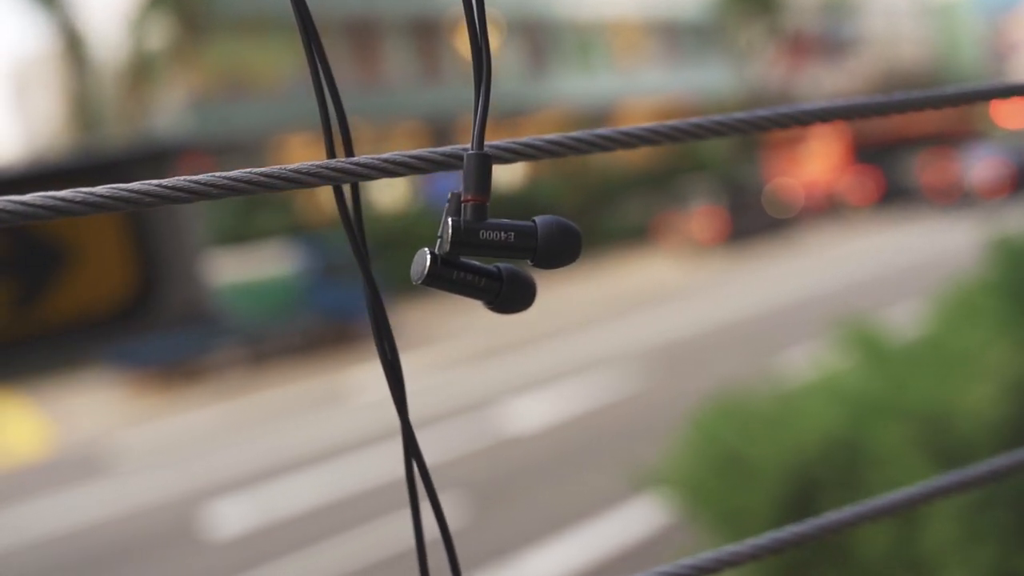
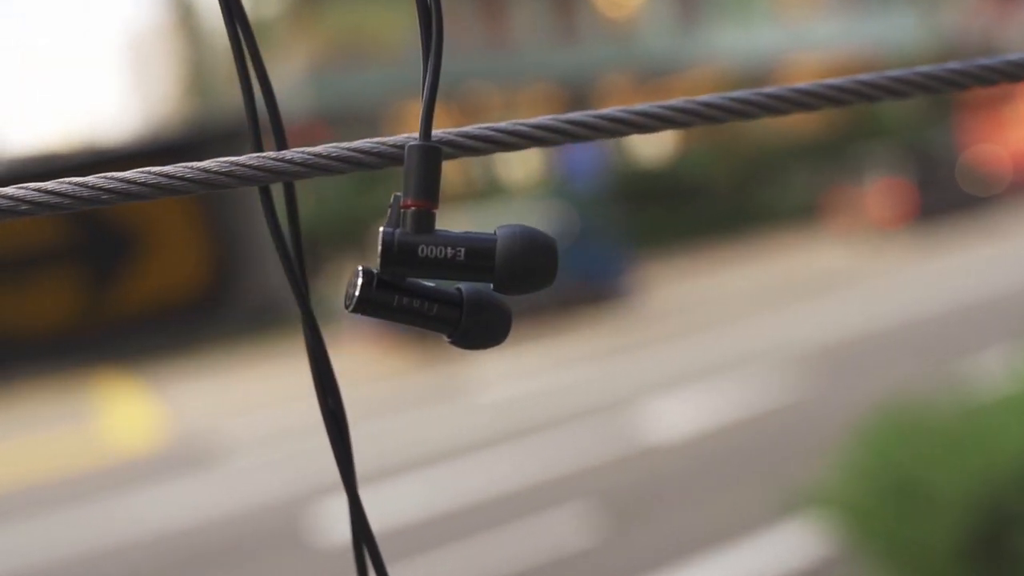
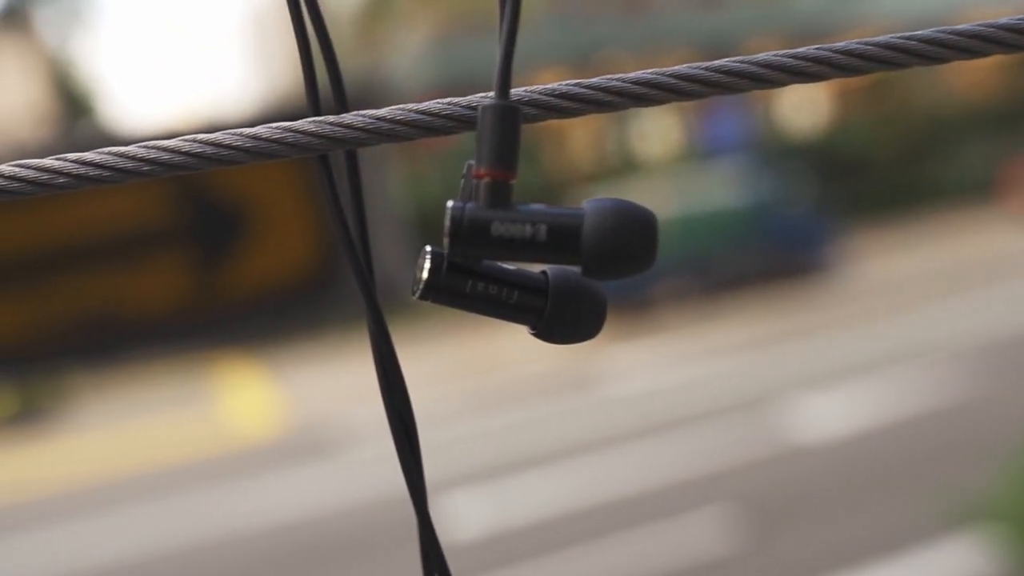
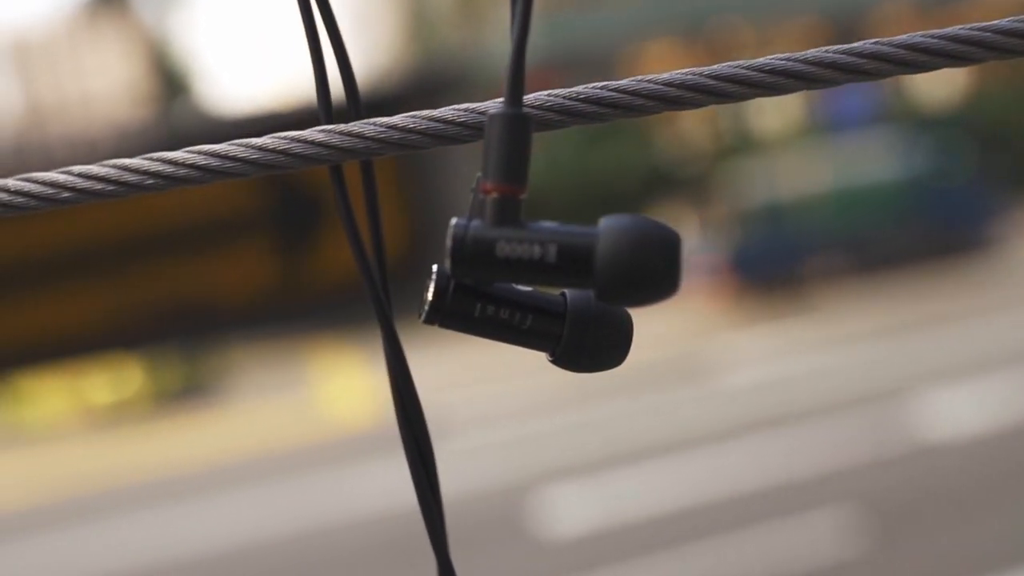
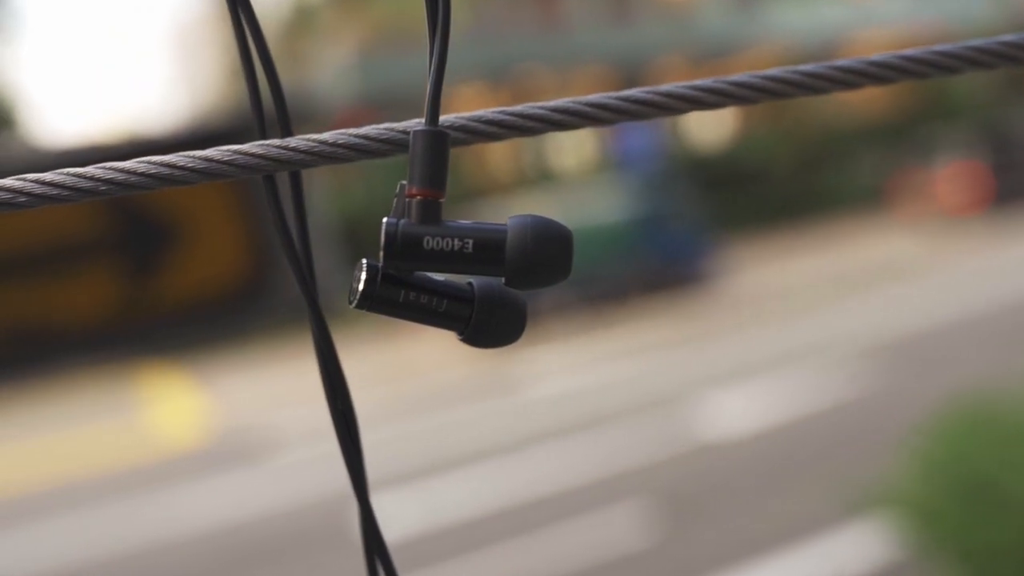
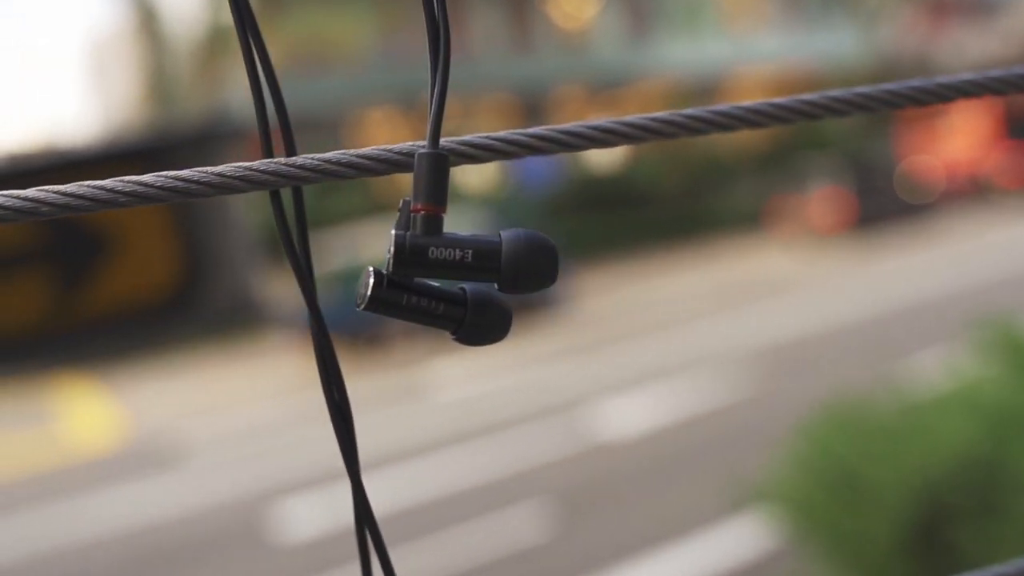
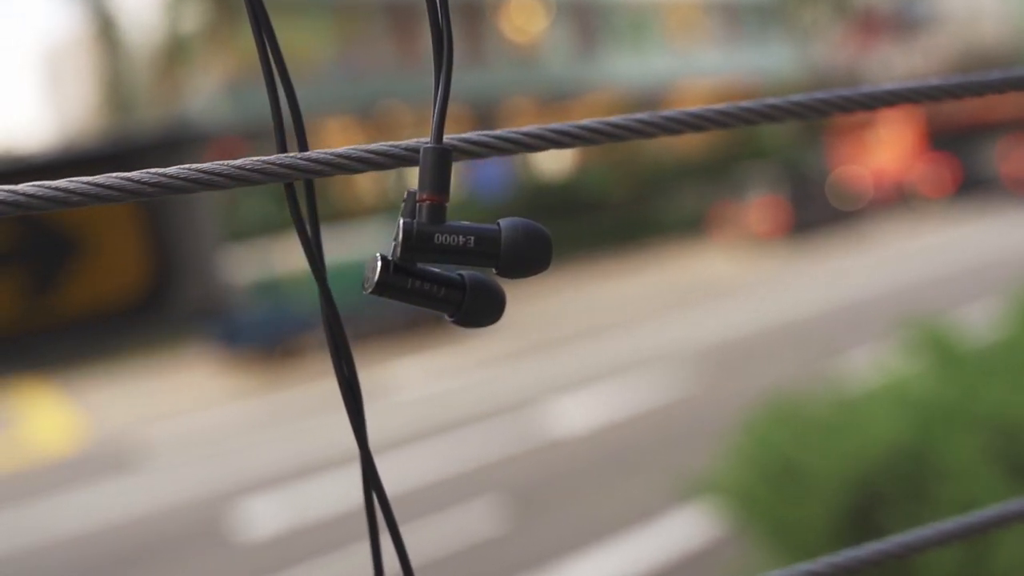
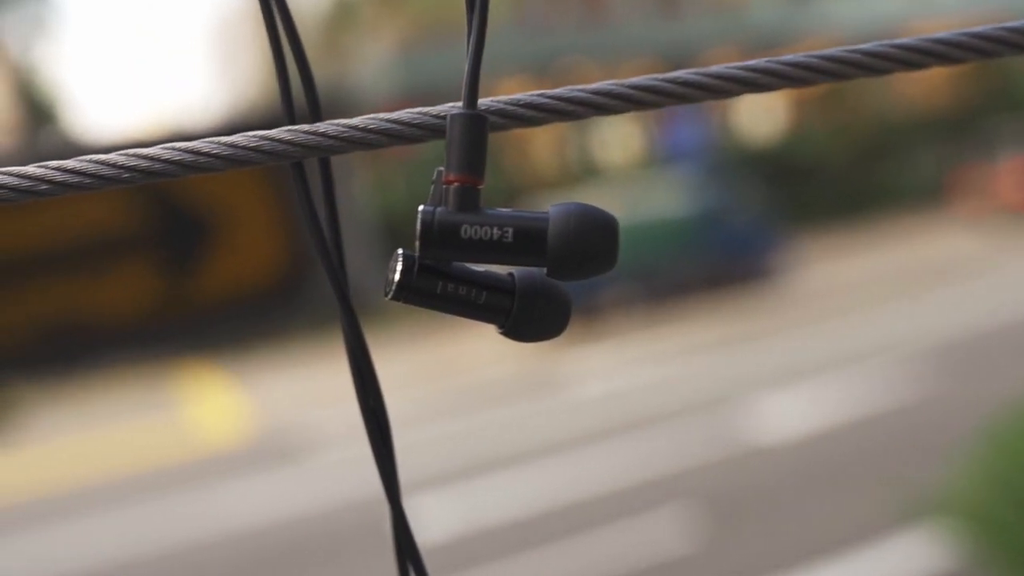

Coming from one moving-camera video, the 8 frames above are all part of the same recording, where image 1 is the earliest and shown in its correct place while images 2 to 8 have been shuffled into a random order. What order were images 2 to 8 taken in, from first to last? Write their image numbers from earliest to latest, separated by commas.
7, 6, 2, 5, 8, 3, 4
